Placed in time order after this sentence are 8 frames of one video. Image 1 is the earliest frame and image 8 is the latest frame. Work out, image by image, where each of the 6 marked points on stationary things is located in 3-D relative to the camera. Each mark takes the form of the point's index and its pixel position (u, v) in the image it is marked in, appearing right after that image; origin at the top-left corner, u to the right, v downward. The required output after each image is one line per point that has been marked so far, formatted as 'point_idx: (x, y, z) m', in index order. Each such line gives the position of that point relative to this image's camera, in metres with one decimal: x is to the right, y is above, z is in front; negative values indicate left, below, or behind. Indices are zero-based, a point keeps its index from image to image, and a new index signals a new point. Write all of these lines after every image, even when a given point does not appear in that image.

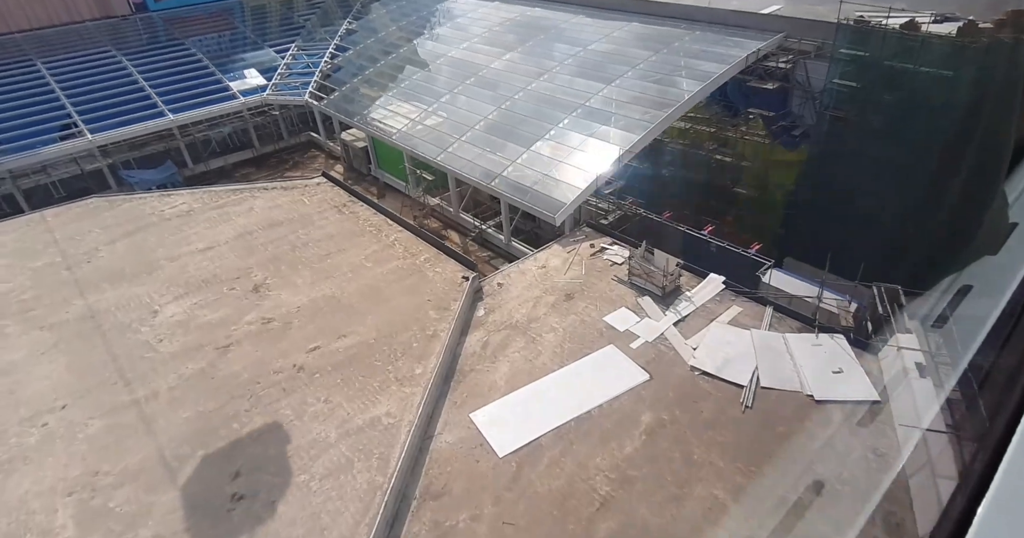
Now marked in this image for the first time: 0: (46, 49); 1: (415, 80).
0: (-15.4, +7.2, +17.6) m
1: (-3.0, +5.9, +16.6) m
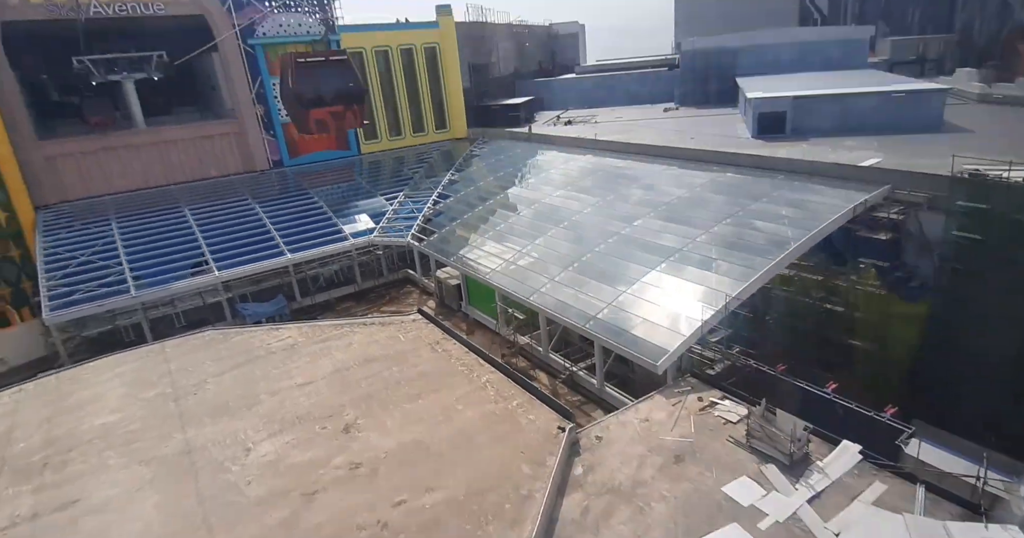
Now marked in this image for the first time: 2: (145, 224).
0: (-12.1, +2.7, +20.5) m
1: (0.0, +1.5, +17.4) m
2: (-12.6, +1.5, +18.5) m
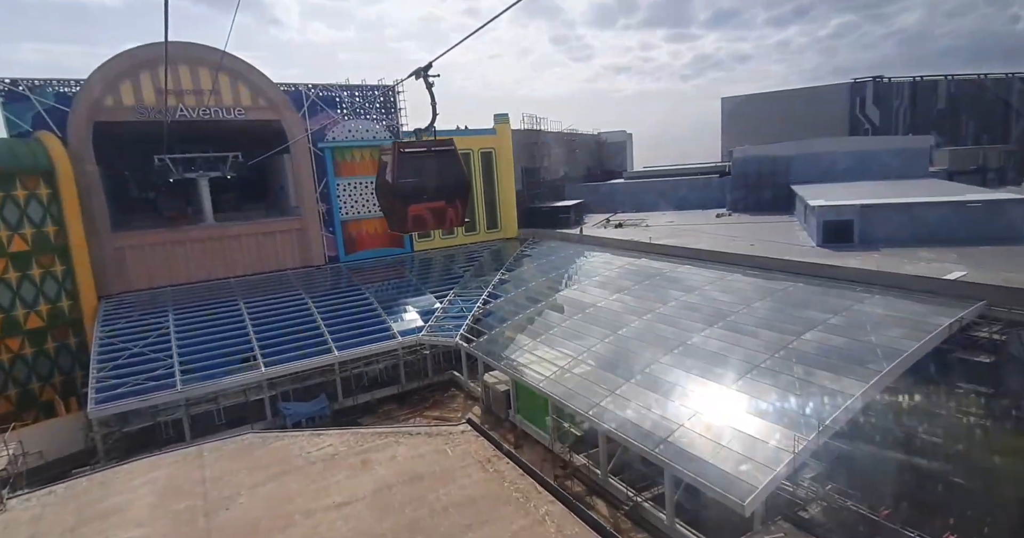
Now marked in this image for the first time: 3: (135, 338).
0: (-10.2, -0.9, +20.8) m
1: (+1.6, -1.8, +16.6) m
2: (-10.8, -1.6, +18.7) m
3: (-12.0, -2.2, +17.1) m
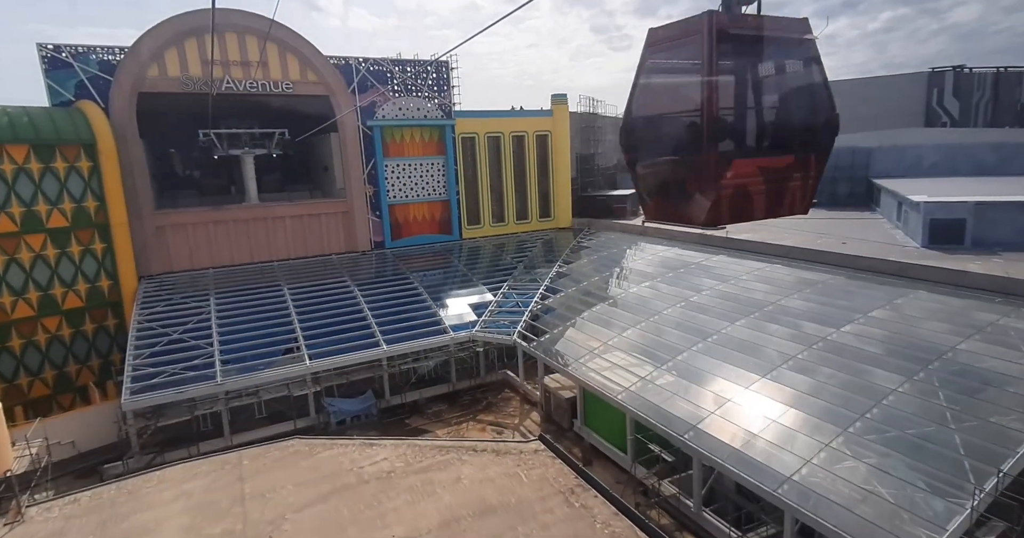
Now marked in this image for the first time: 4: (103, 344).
0: (-8.0, -0.3, +19.6) m
1: (+3.5, -1.7, +14.8) m
2: (-8.8, -1.0, +17.6) m
3: (-10.1, -1.6, +16.1) m
4: (-13.2, -2.4, +17.4) m
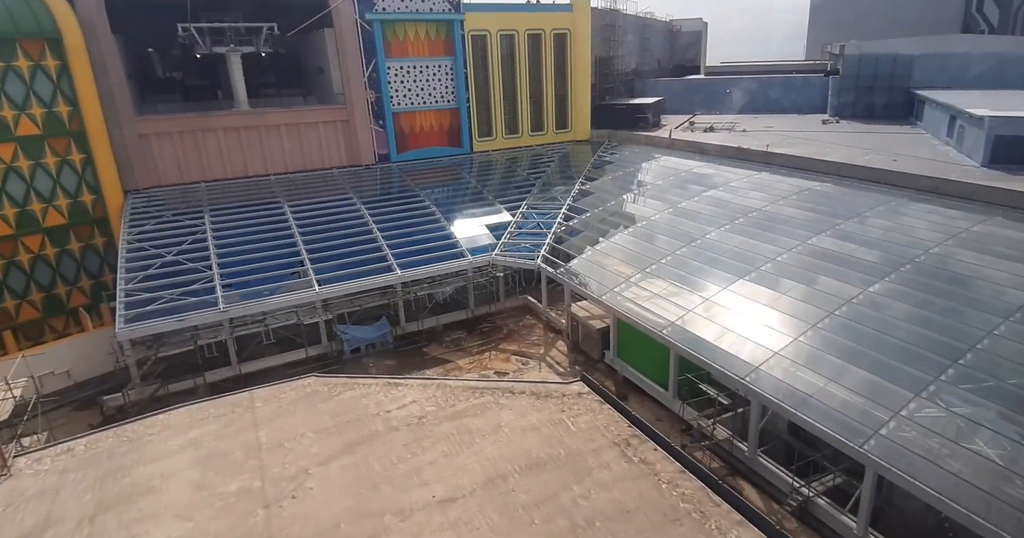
0: (-7.3, +2.6, +18.0) m
1: (+4.1, +0.3, +13.6) m
2: (-8.2, +1.5, +16.1) m
3: (-9.4, +0.7, +14.7) m
4: (-12.6, +0.2, +16.1) m
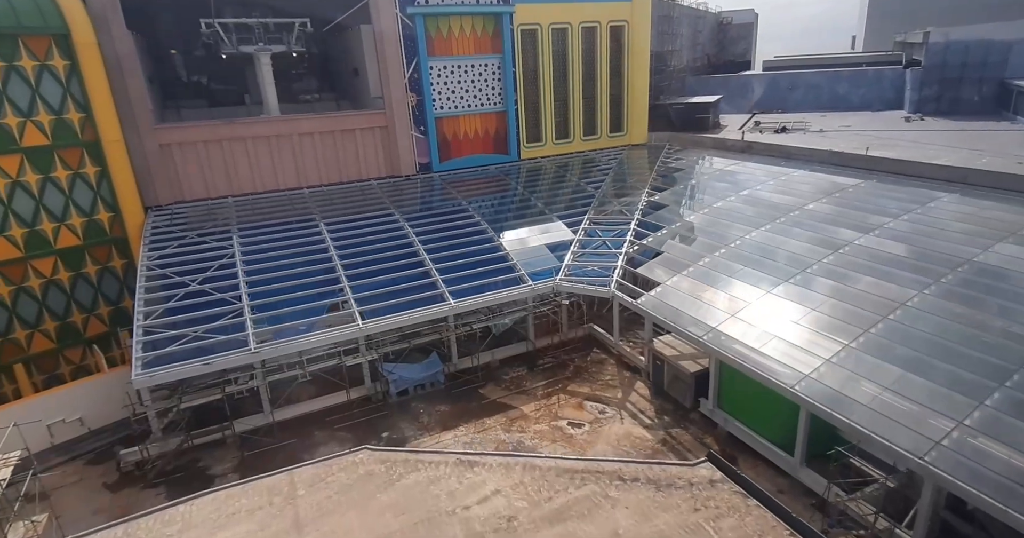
0: (-5.6, +1.9, +16.3) m
1: (+5.8, -0.3, +11.4) m
2: (-6.5, +0.8, +14.4) m
3: (-7.7, 0.0, +13.0) m
4: (-10.8, -0.6, +14.5) m
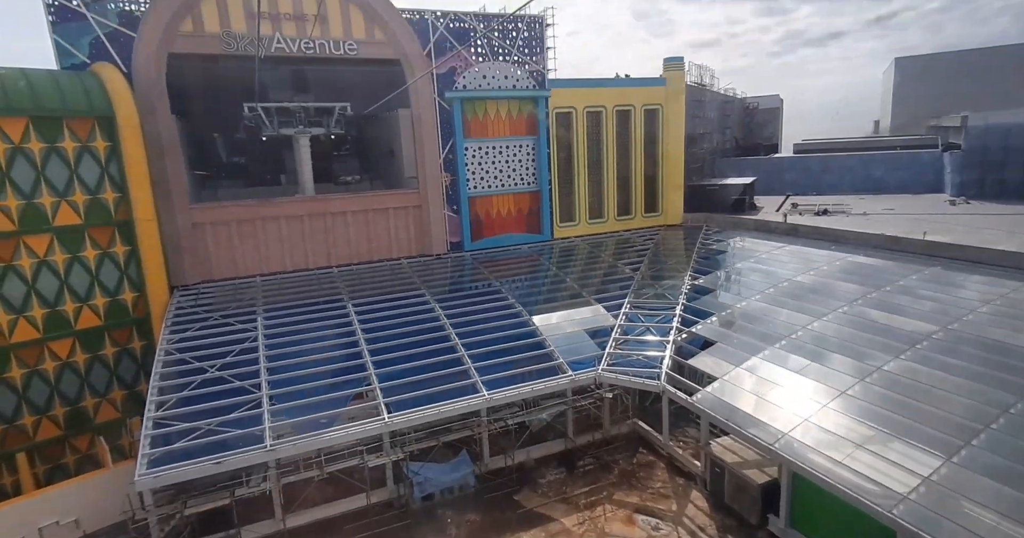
0: (-4.5, -0.5, +15.7) m
1: (+6.6, -2.2, +10.1) m
2: (-5.5, -1.3, +13.7) m
3: (-6.9, -1.9, +12.3) m
4: (-9.9, -2.6, +13.9) m
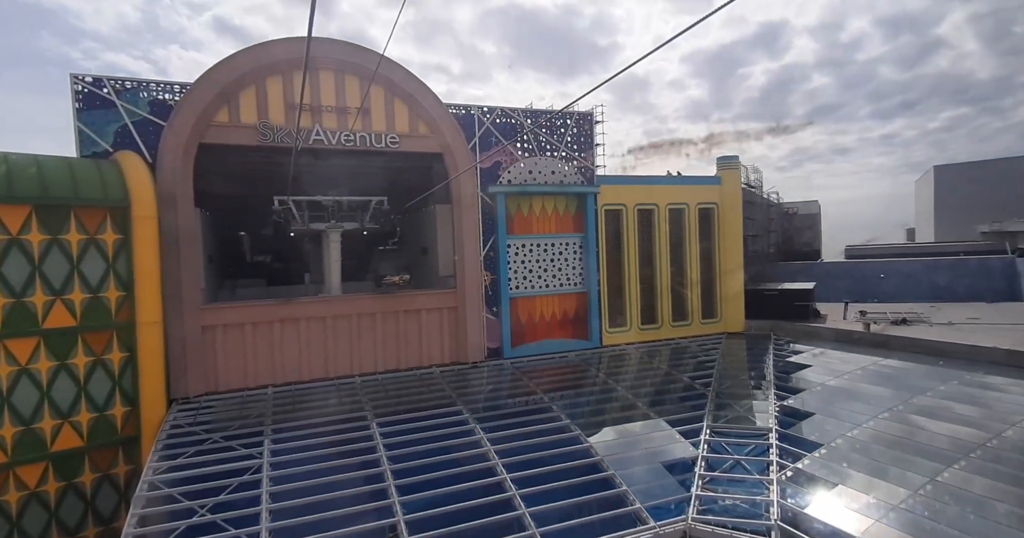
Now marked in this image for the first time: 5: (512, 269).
0: (-3.3, -3.3, +13.5) m
1: (+7.7, -4.0, +7.4) m
2: (-4.3, -3.7, +11.4) m
3: (-5.7, -4.0, +9.9) m
4: (-8.7, -5.0, +11.4) m
5: (0.0, 0.0, +16.4) m
